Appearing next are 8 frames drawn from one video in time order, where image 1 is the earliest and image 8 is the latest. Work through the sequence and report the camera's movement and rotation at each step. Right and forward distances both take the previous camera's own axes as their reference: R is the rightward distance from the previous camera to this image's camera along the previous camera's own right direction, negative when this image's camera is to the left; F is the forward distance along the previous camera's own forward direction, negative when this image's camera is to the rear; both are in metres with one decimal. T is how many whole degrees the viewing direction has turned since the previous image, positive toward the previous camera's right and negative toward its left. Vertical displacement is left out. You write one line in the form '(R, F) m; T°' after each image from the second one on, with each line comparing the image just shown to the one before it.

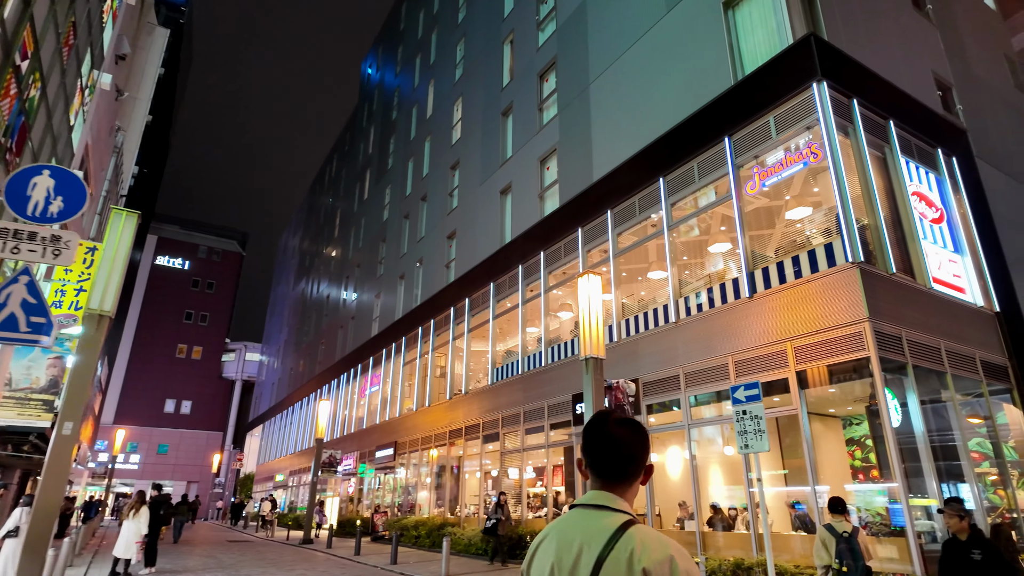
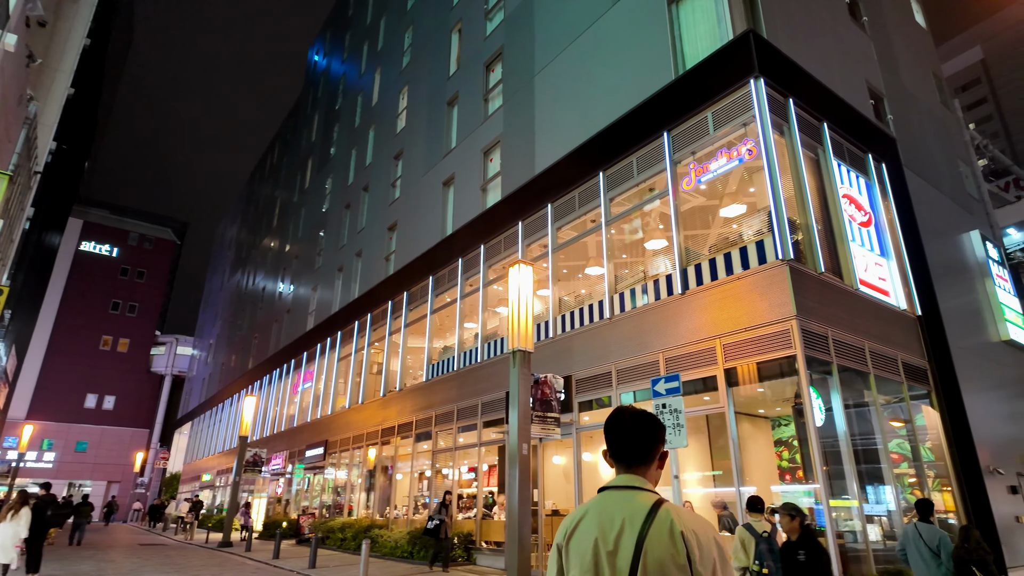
(+0.4, +0.4) m; +5°
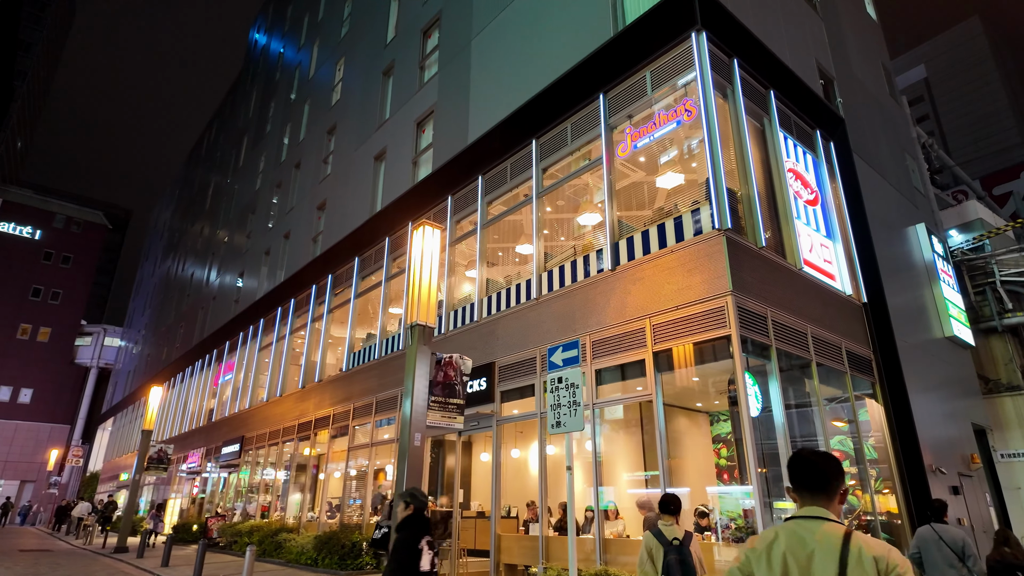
(+0.7, +1.1) m; +4°
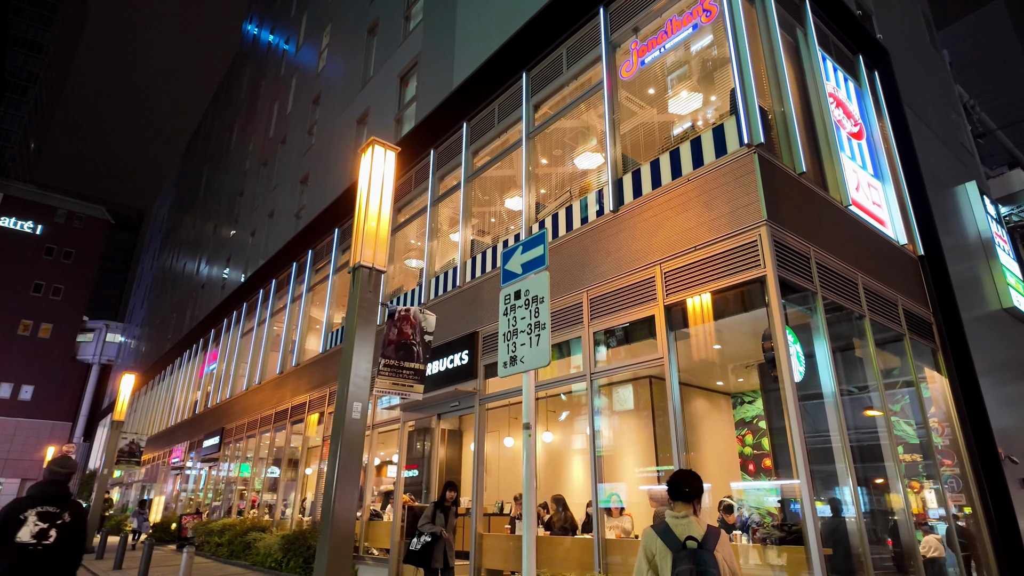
(+0.4, +1.6) m; -1°
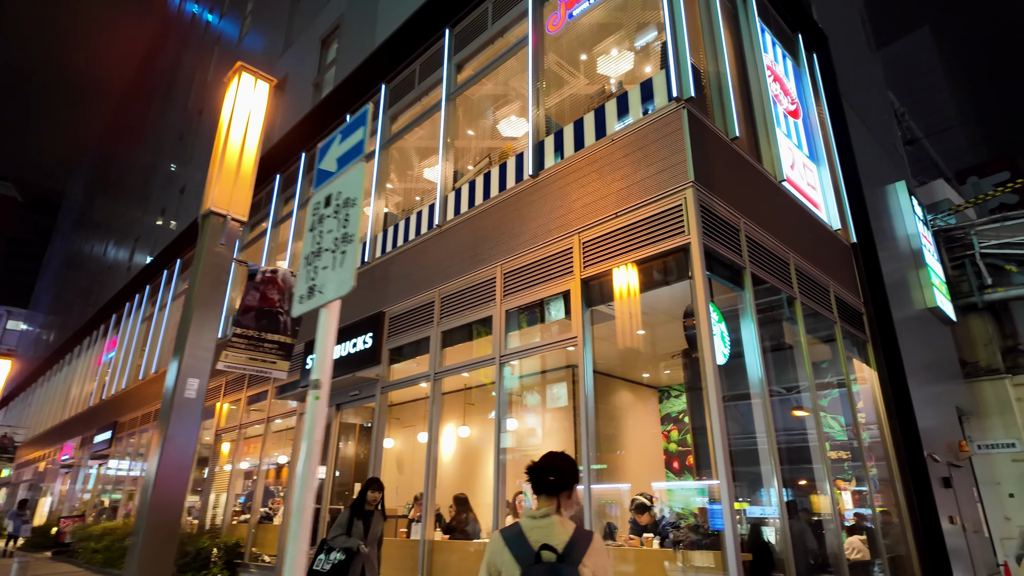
(+0.5, +0.8) m; +5°
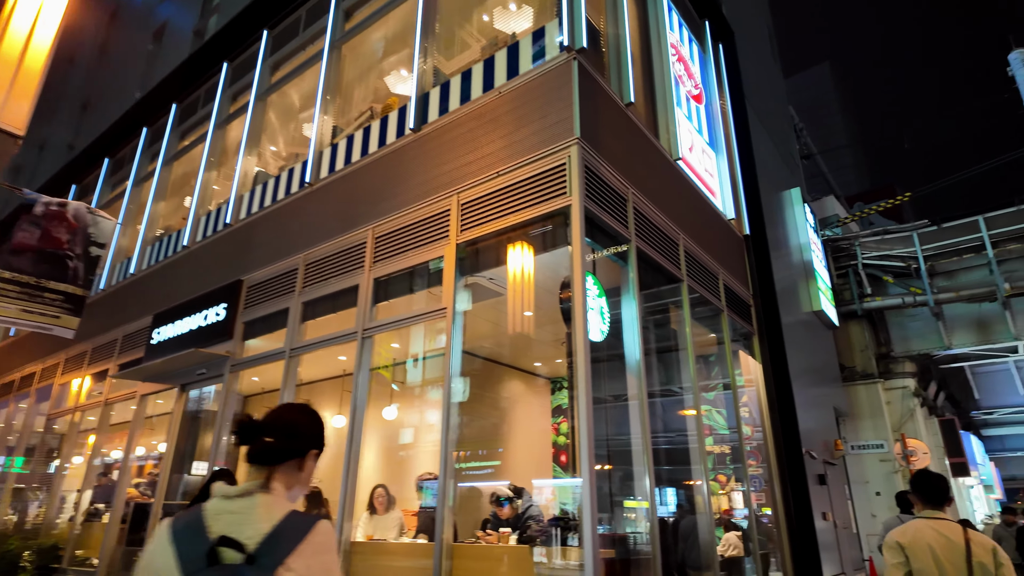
(+0.5, +0.6) m; +8°
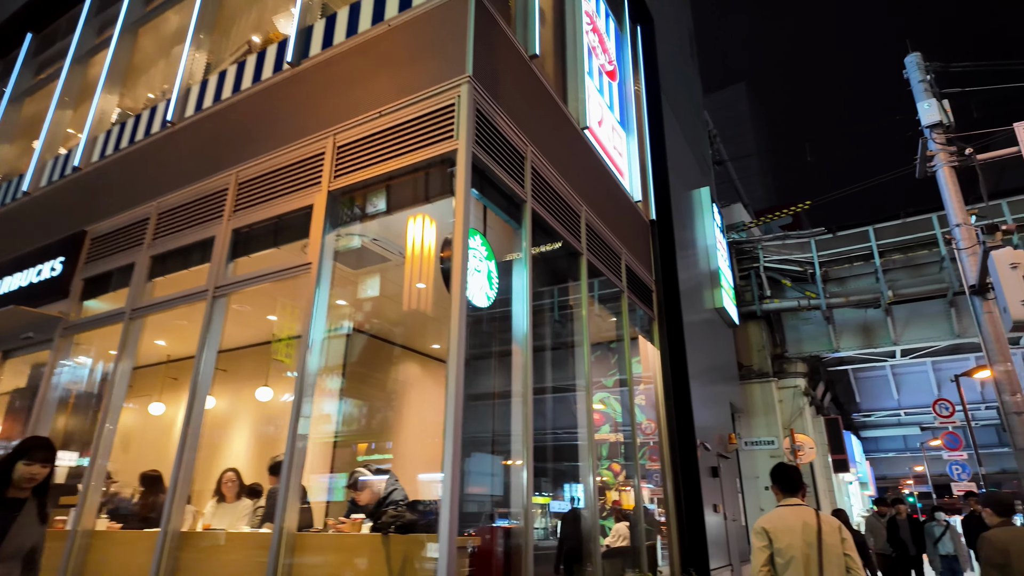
(+0.3, +0.5) m; +8°
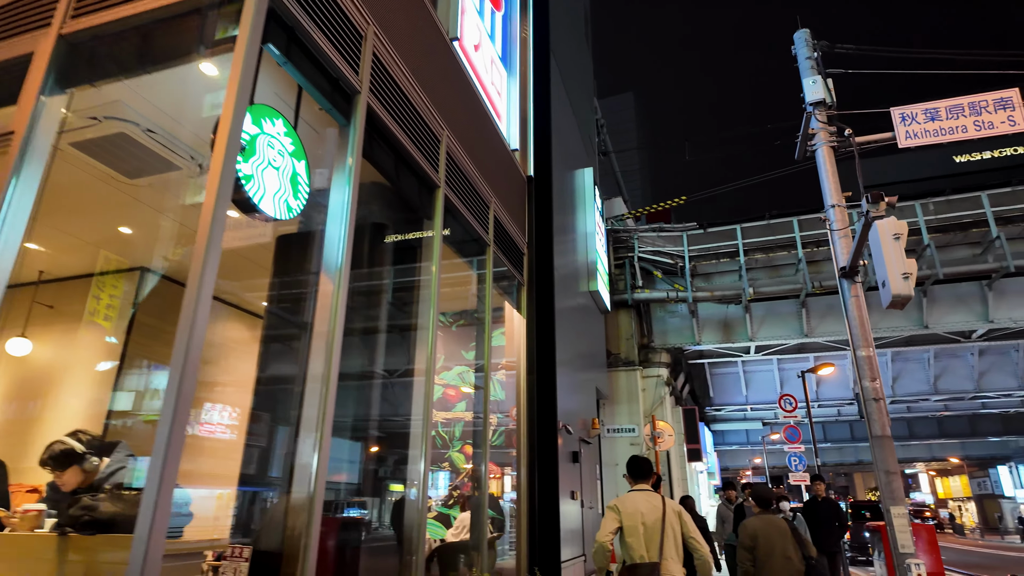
(+0.4, +0.9) m; +11°
